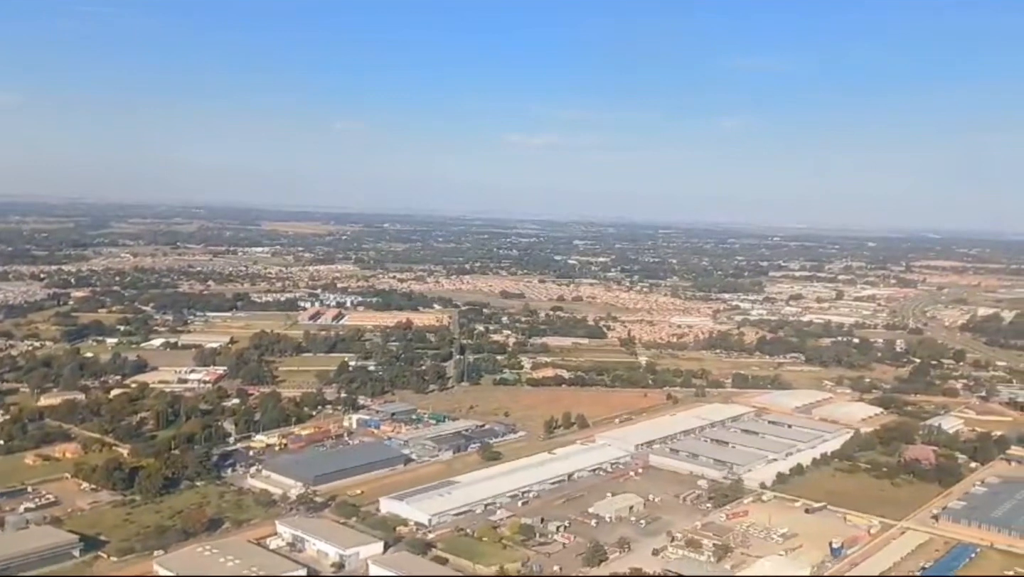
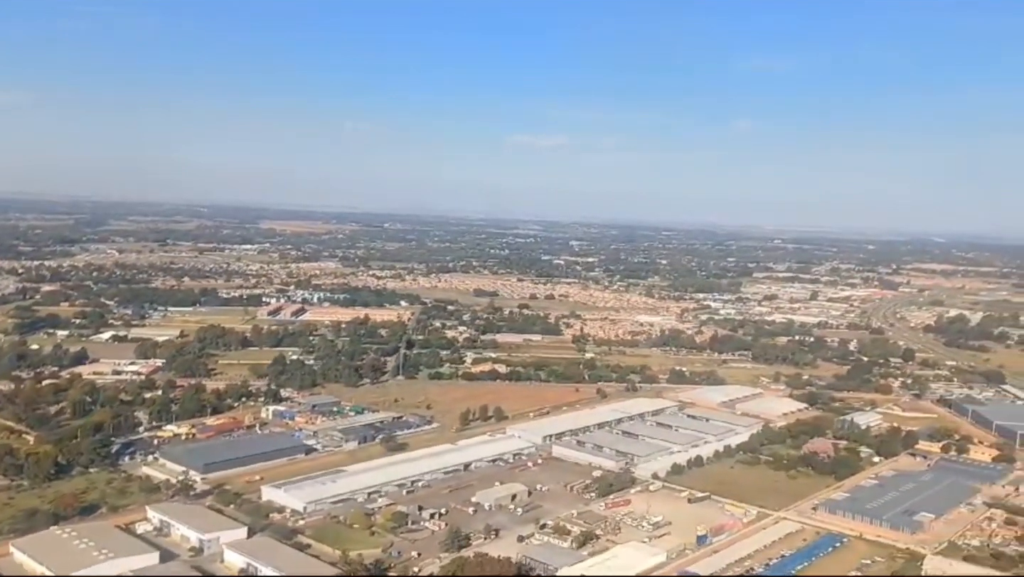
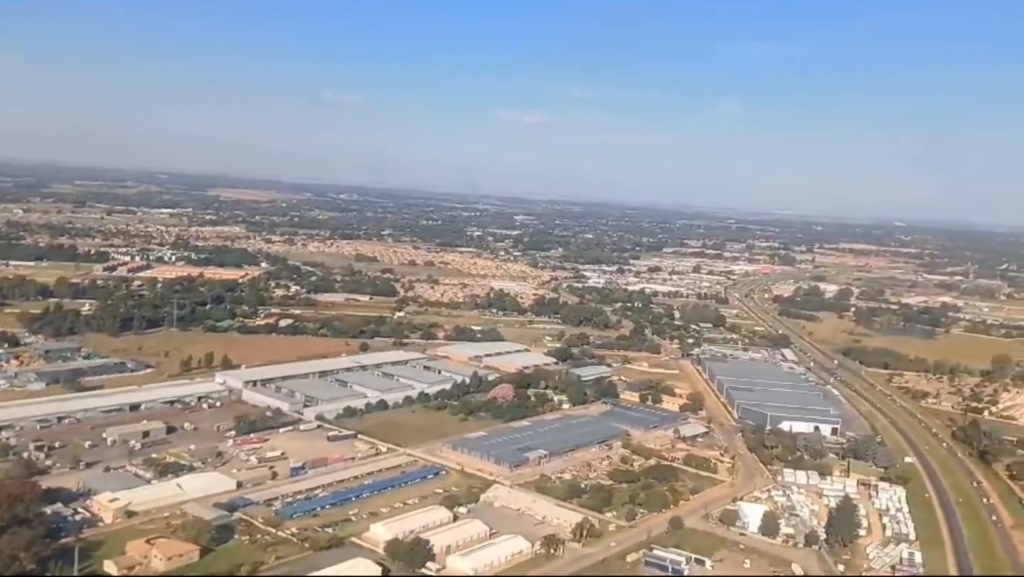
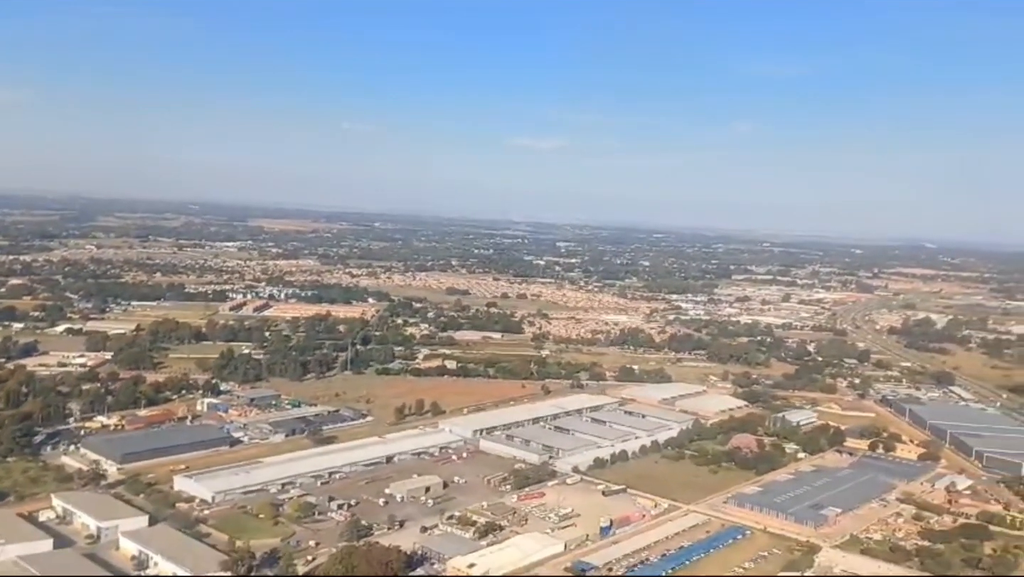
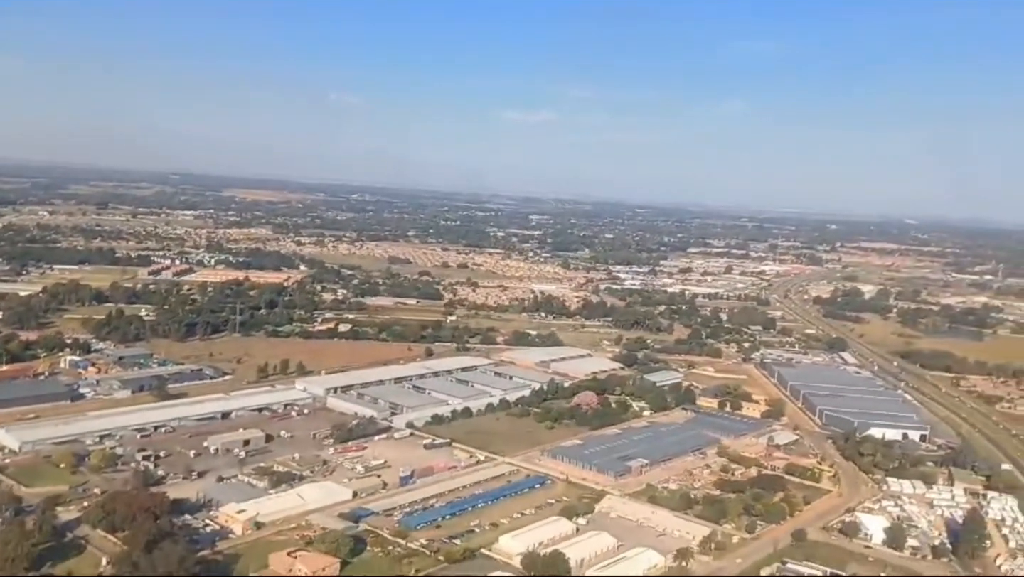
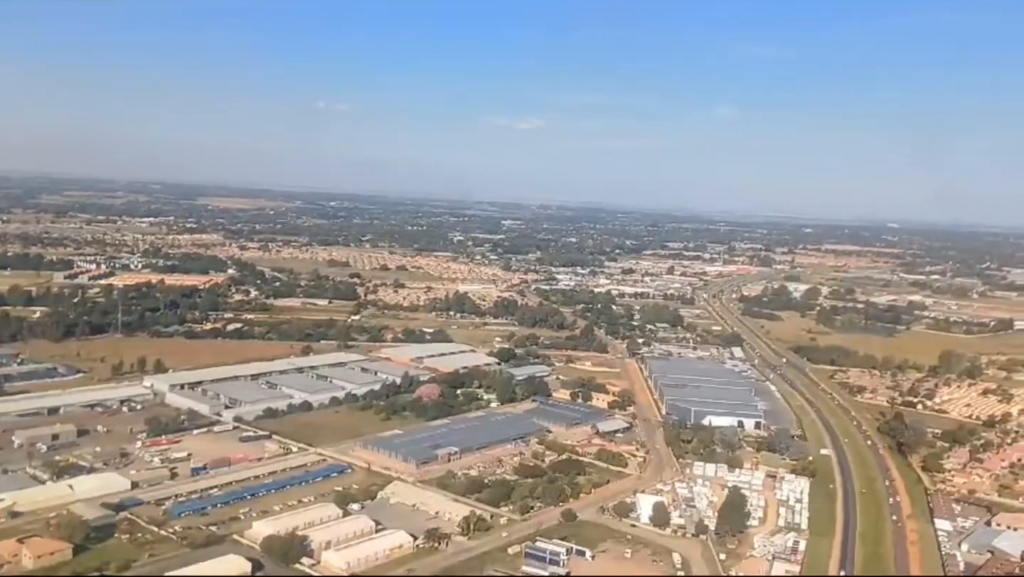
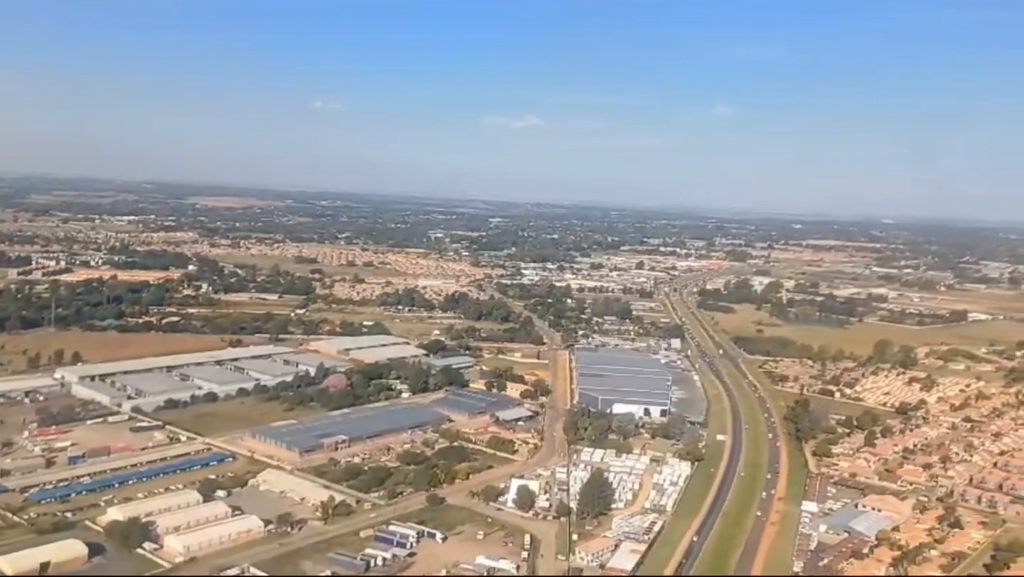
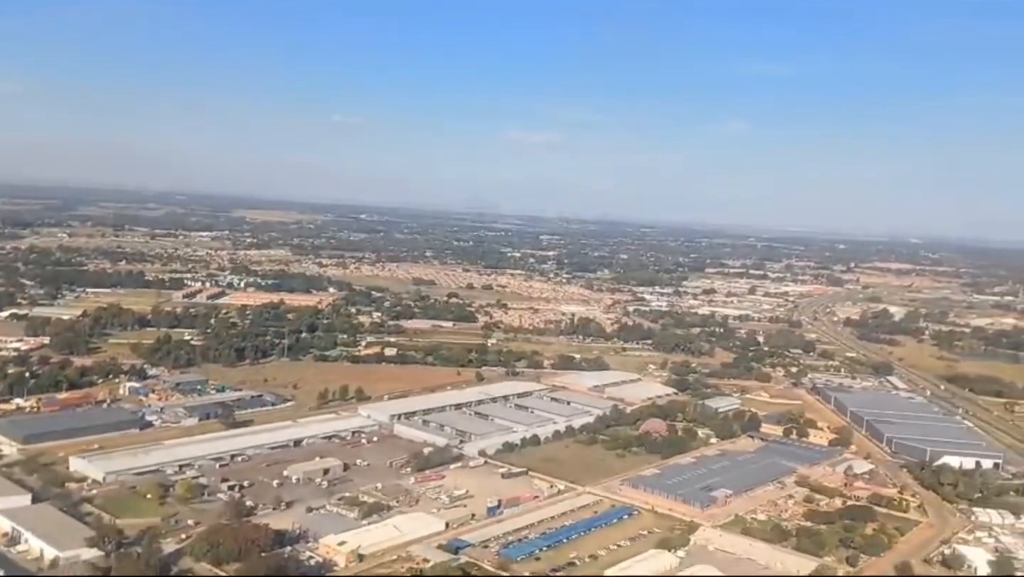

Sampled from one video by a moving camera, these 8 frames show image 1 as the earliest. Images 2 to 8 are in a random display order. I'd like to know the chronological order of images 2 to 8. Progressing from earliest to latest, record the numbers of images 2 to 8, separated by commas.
2, 4, 8, 5, 3, 6, 7
